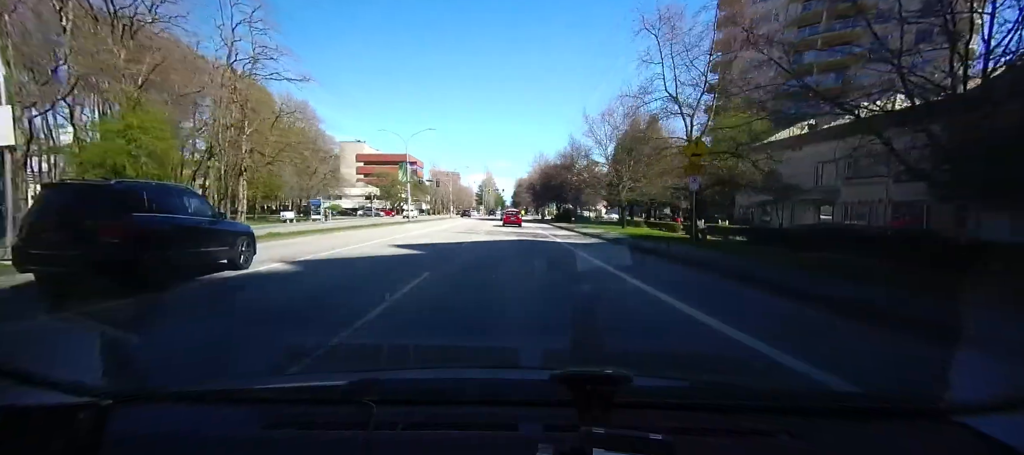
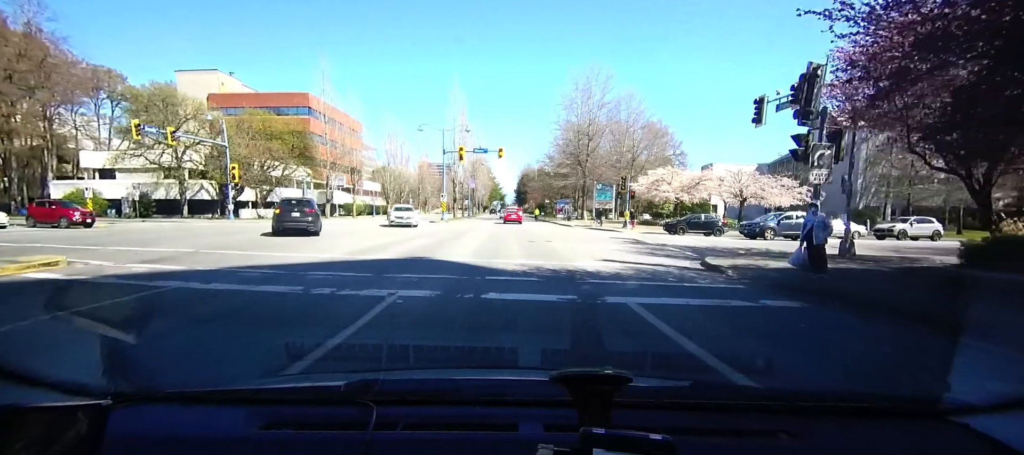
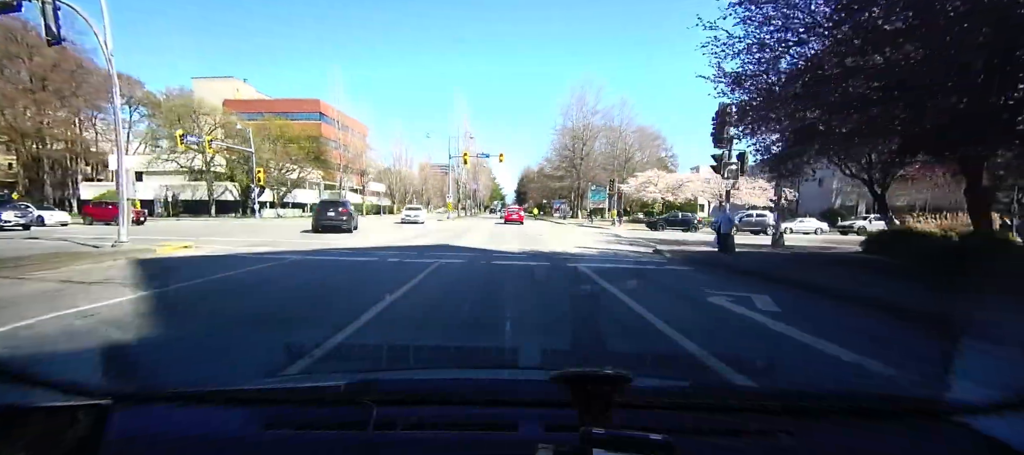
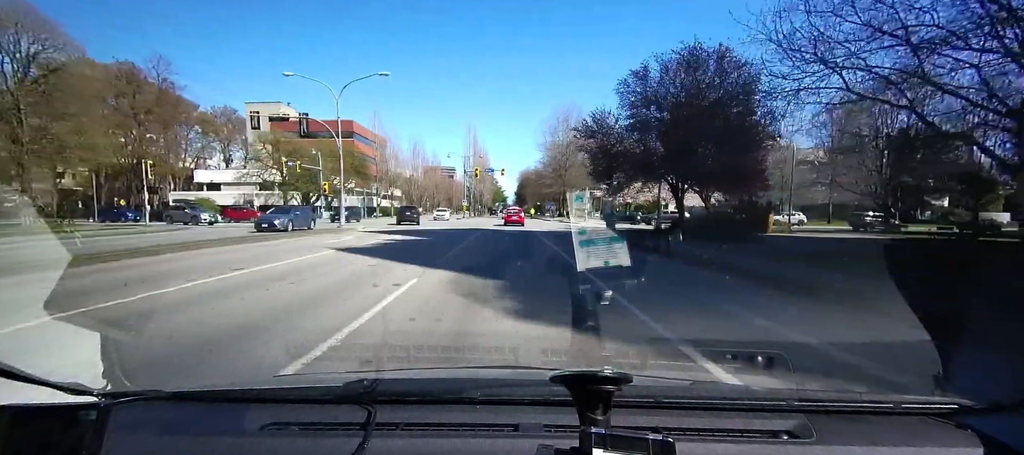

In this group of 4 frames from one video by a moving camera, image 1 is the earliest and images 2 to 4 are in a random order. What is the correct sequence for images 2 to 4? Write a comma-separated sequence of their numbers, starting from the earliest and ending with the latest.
4, 3, 2
